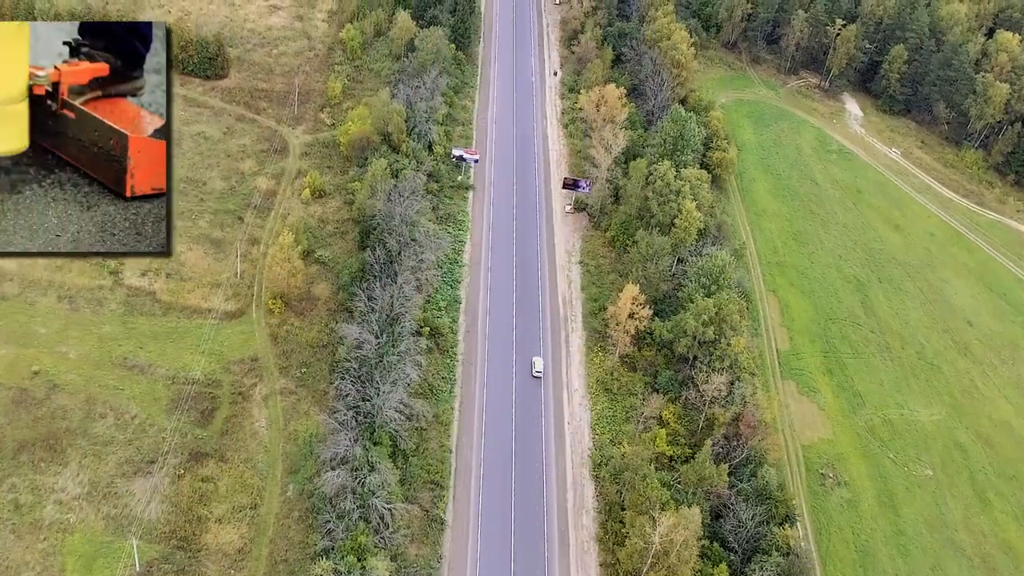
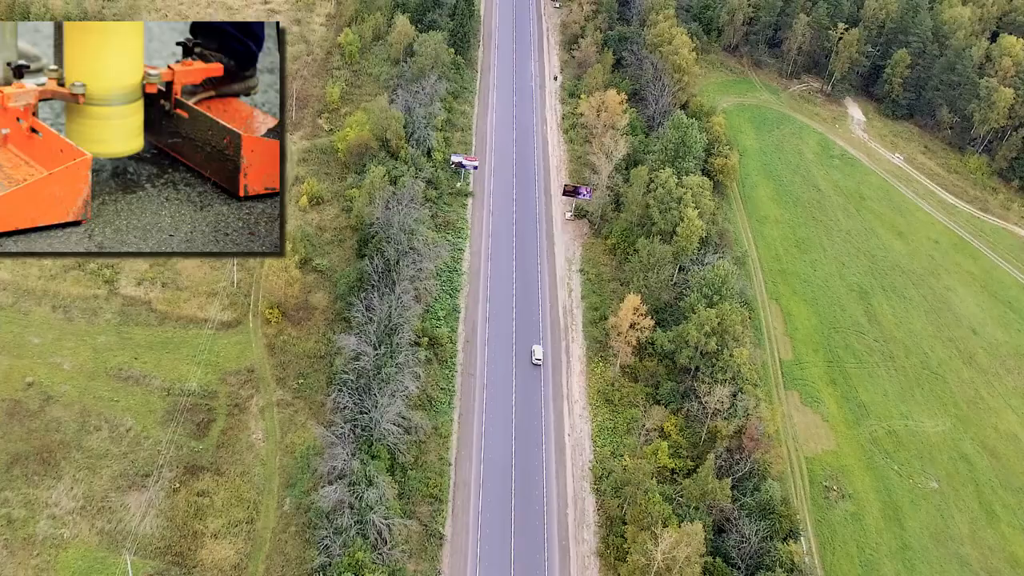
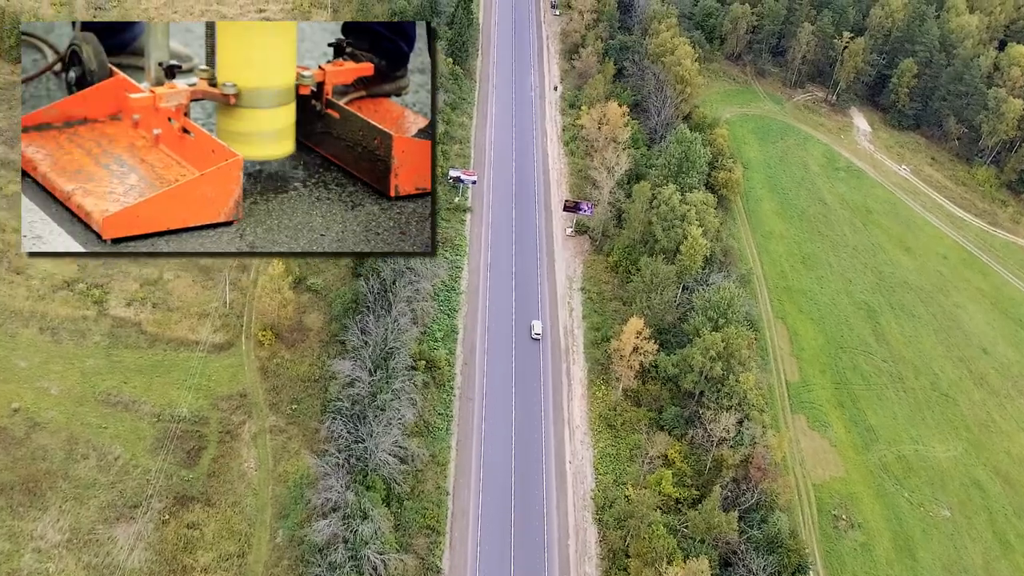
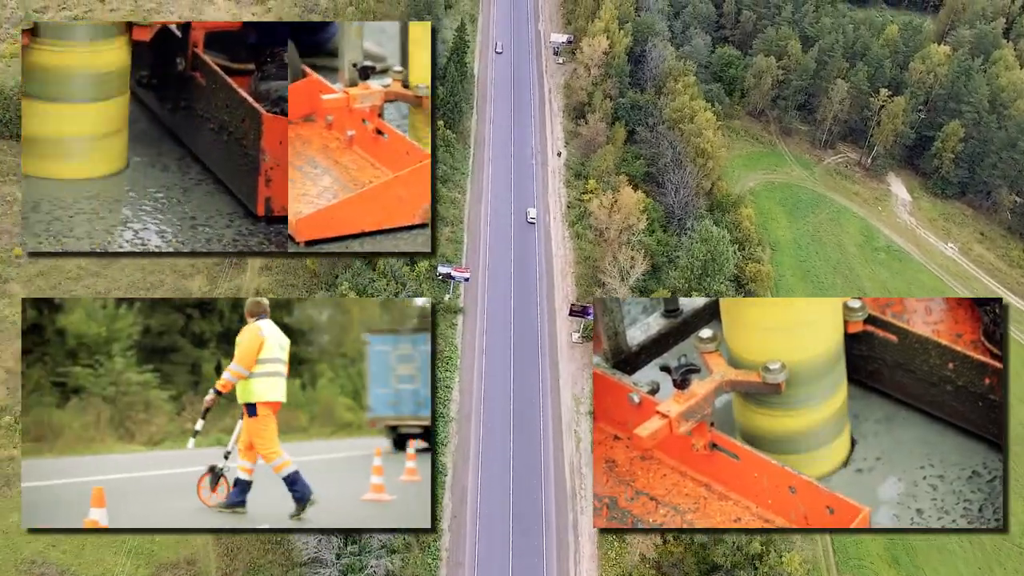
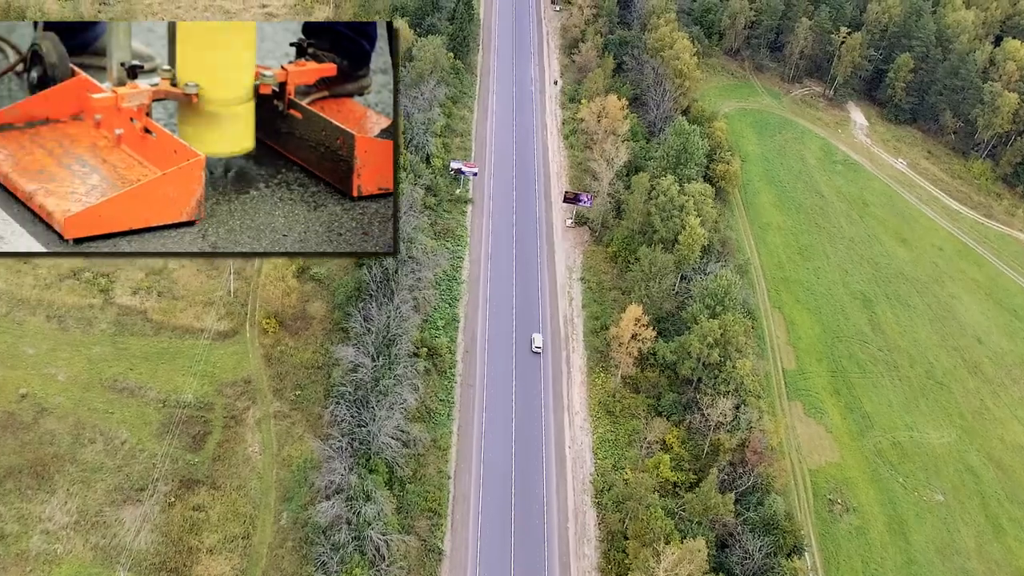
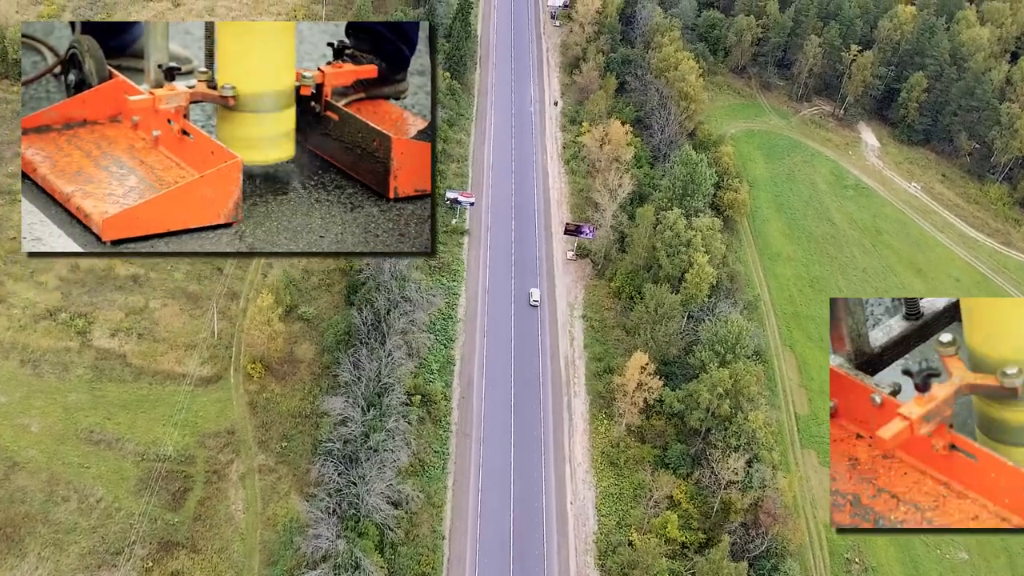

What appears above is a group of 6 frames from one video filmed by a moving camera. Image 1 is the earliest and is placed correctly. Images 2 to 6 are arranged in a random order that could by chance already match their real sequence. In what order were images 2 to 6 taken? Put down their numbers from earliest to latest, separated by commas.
2, 5, 3, 6, 4
